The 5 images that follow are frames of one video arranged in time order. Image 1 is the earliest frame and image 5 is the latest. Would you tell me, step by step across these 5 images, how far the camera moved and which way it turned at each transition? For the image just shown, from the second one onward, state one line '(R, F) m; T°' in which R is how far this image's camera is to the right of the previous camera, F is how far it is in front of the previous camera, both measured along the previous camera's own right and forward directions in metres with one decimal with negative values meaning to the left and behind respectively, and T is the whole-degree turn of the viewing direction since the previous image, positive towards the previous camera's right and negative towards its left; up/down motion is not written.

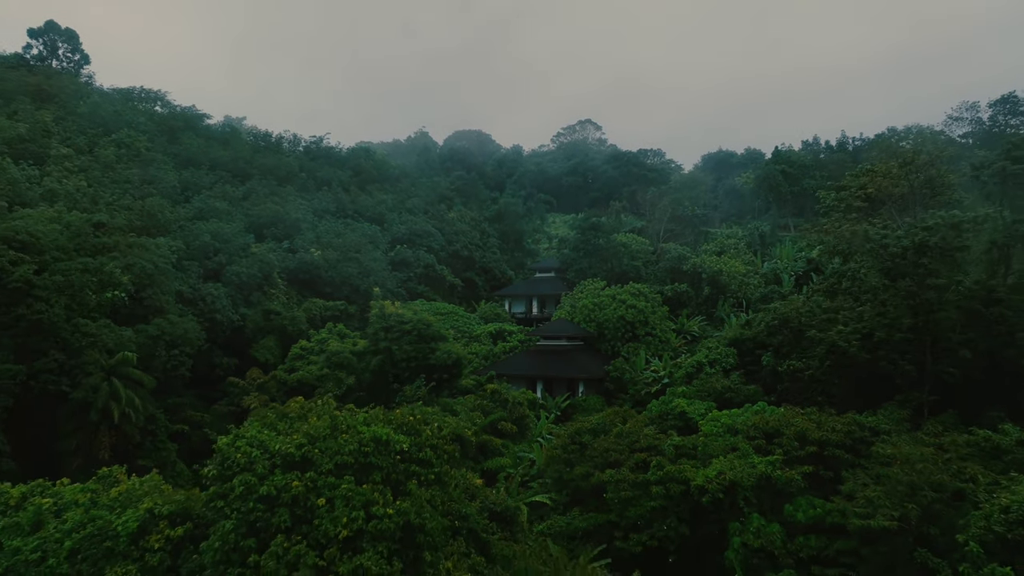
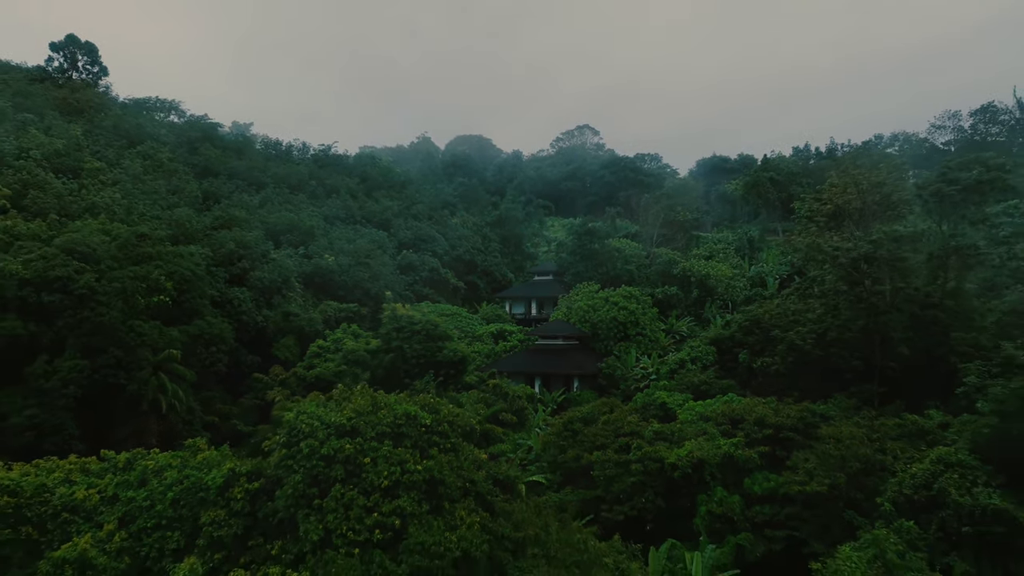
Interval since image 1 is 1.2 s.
(0.0, -1.5) m; 0°
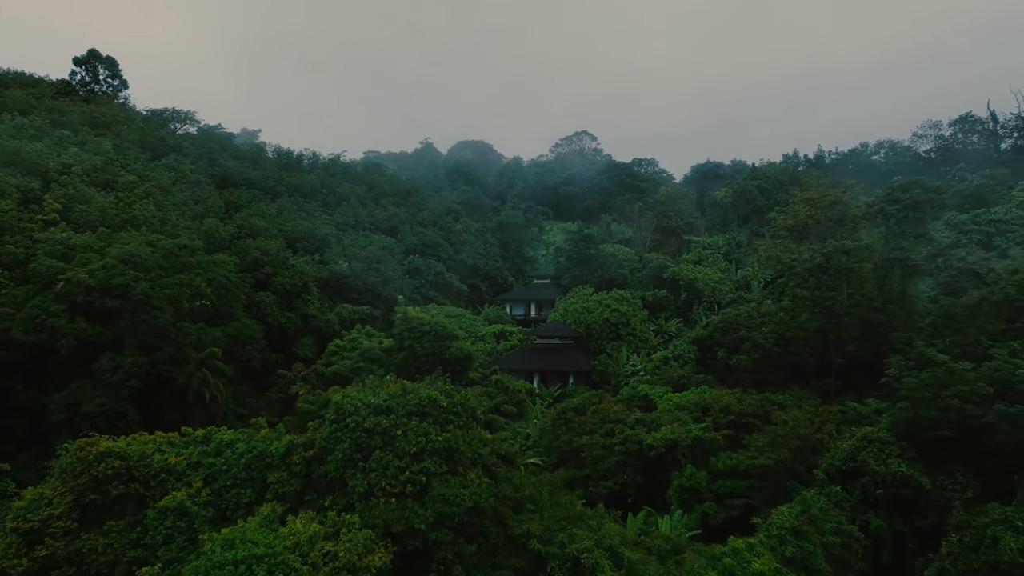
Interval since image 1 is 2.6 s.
(0.0, -1.7) m; 0°
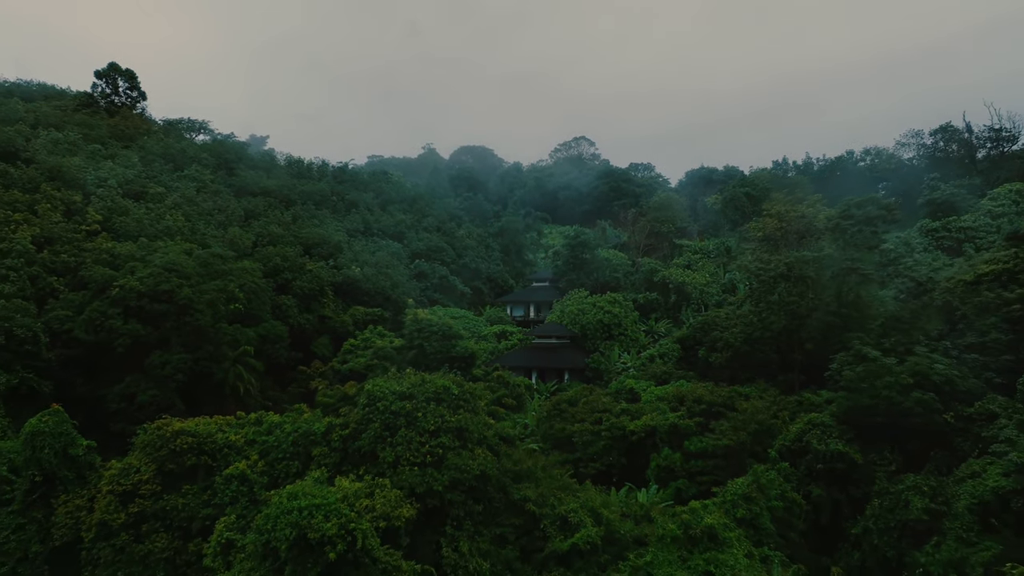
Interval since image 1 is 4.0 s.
(0.0, -1.7) m; 0°
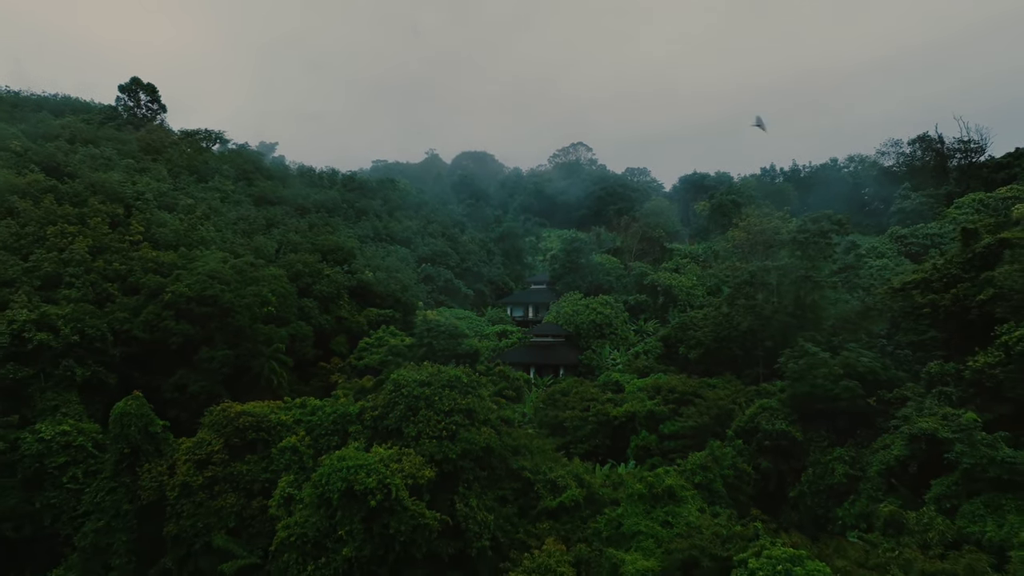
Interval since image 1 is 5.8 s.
(0.0, -2.2) m; 0°
